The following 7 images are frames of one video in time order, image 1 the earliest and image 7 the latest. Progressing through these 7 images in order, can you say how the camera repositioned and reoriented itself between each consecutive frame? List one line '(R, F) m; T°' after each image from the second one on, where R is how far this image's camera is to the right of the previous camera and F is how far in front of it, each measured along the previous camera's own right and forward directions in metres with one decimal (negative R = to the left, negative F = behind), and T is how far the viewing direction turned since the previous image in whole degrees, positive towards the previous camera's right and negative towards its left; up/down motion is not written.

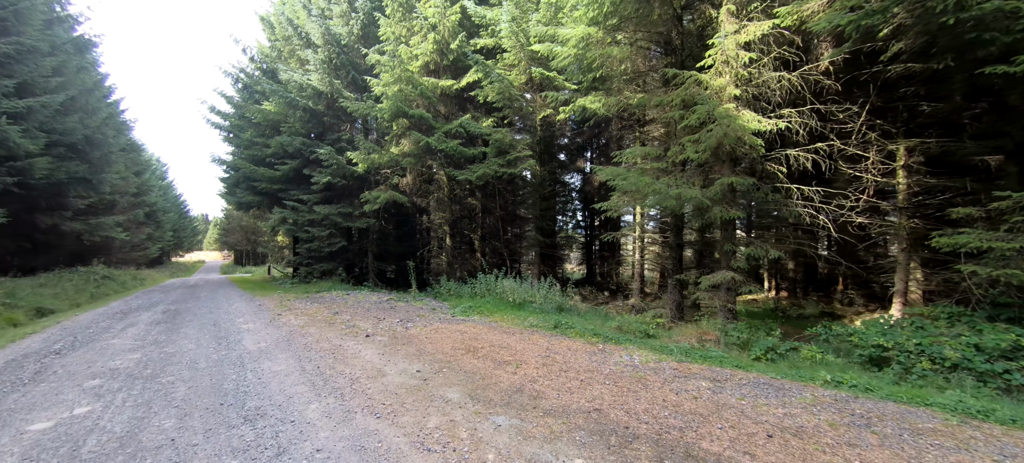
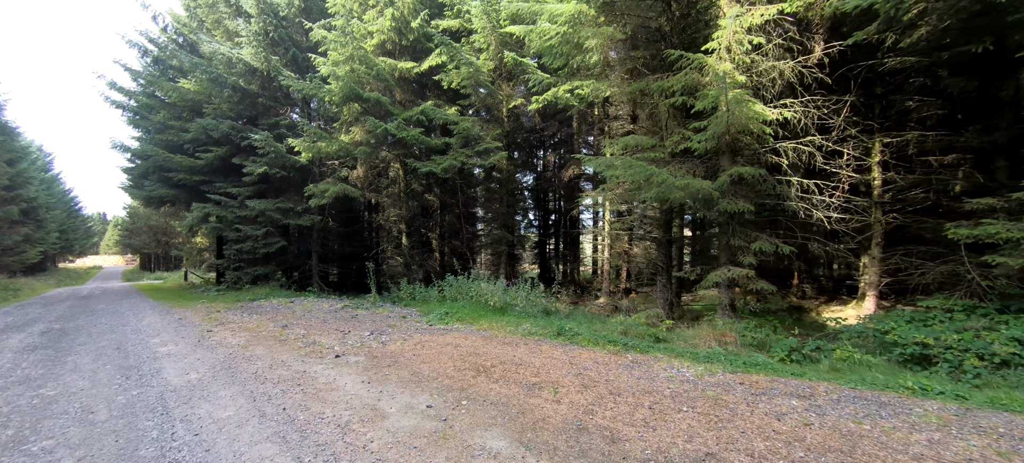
(-0.9, +1.2) m; +8°
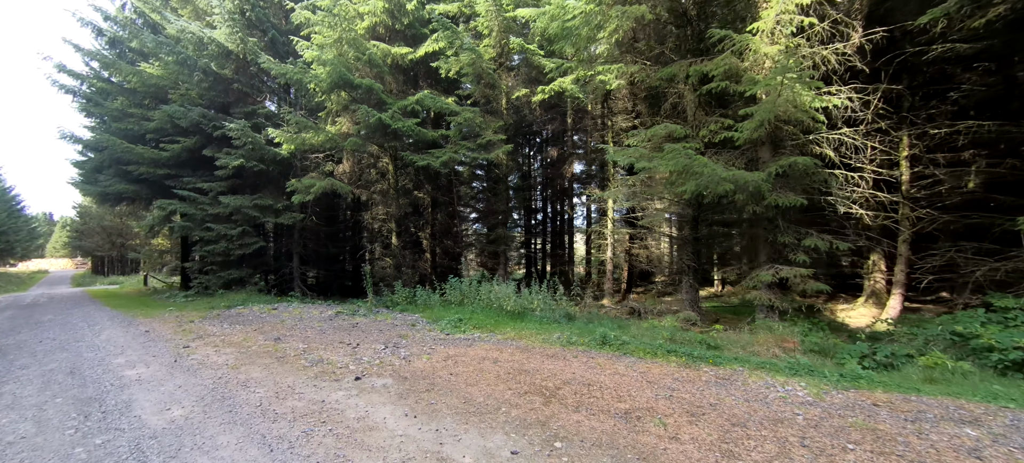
(-0.9, +0.9) m; +4°
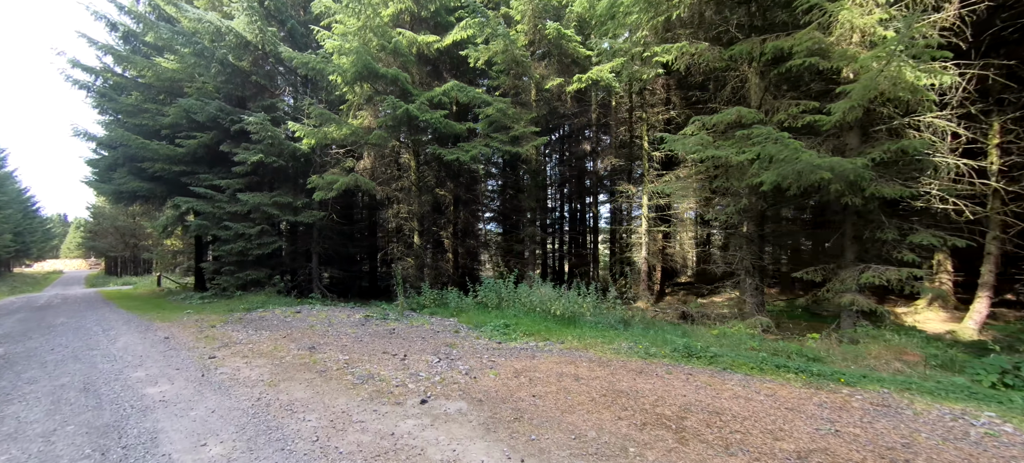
(-0.8, +0.8) m; -1°
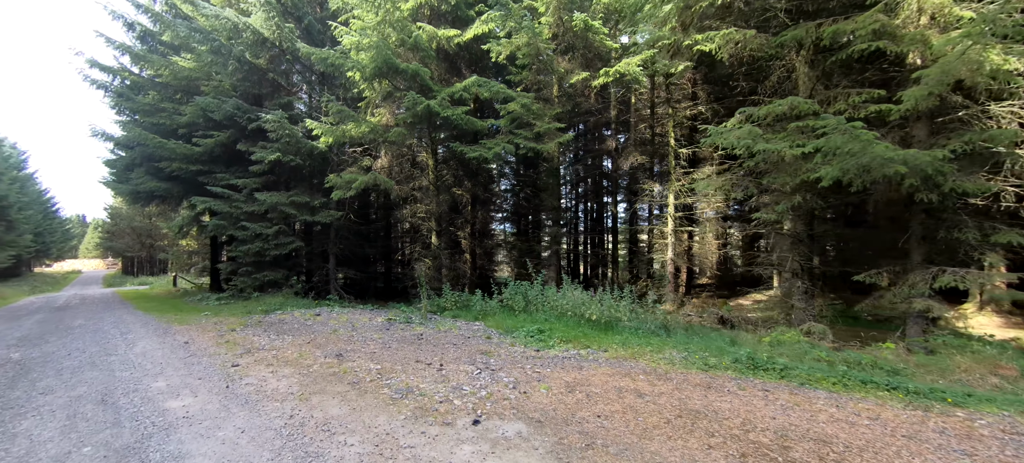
(-0.4, +0.4) m; -1°
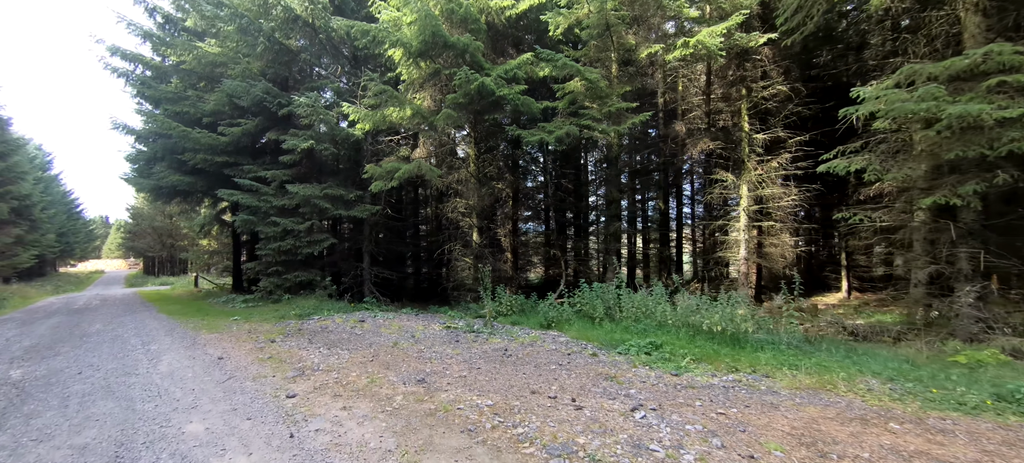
(-1.3, +1.4) m; -2°
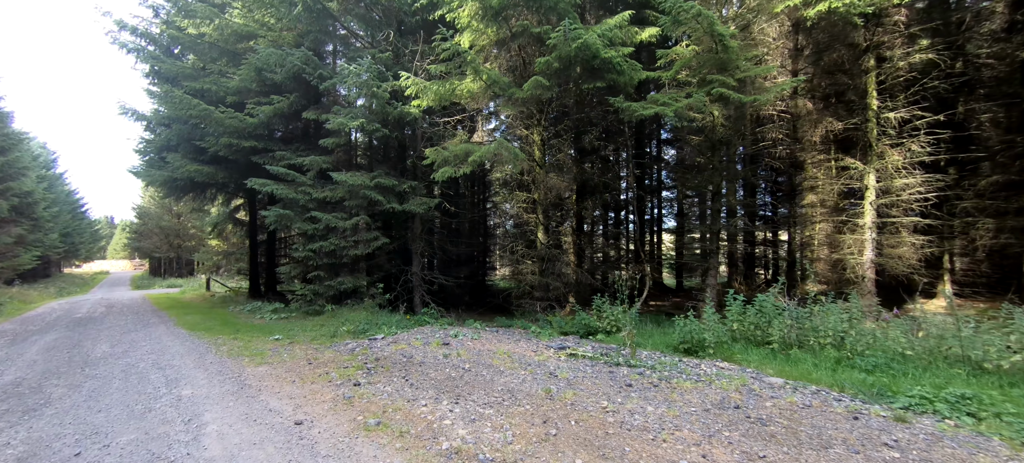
(-2.1, +2.1) m; 0°
